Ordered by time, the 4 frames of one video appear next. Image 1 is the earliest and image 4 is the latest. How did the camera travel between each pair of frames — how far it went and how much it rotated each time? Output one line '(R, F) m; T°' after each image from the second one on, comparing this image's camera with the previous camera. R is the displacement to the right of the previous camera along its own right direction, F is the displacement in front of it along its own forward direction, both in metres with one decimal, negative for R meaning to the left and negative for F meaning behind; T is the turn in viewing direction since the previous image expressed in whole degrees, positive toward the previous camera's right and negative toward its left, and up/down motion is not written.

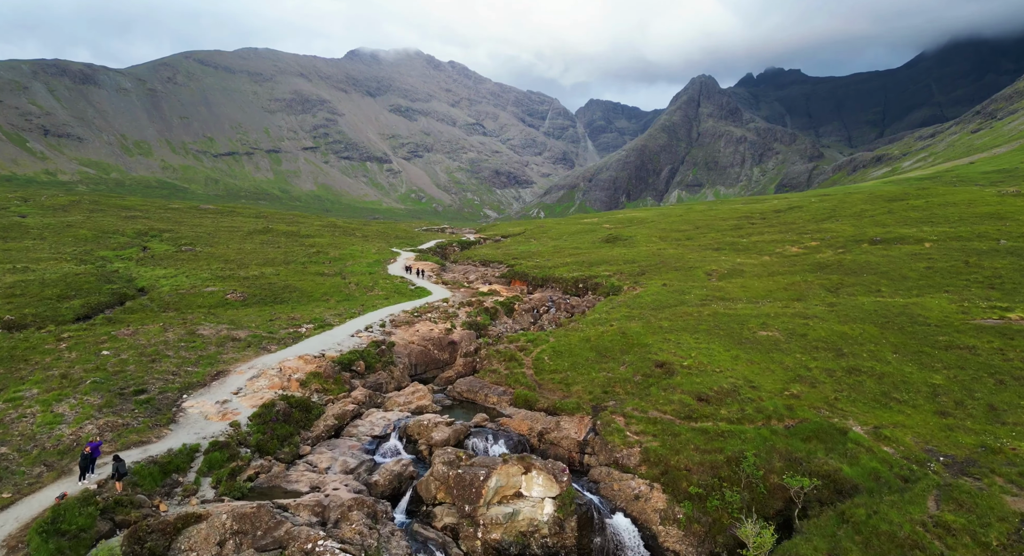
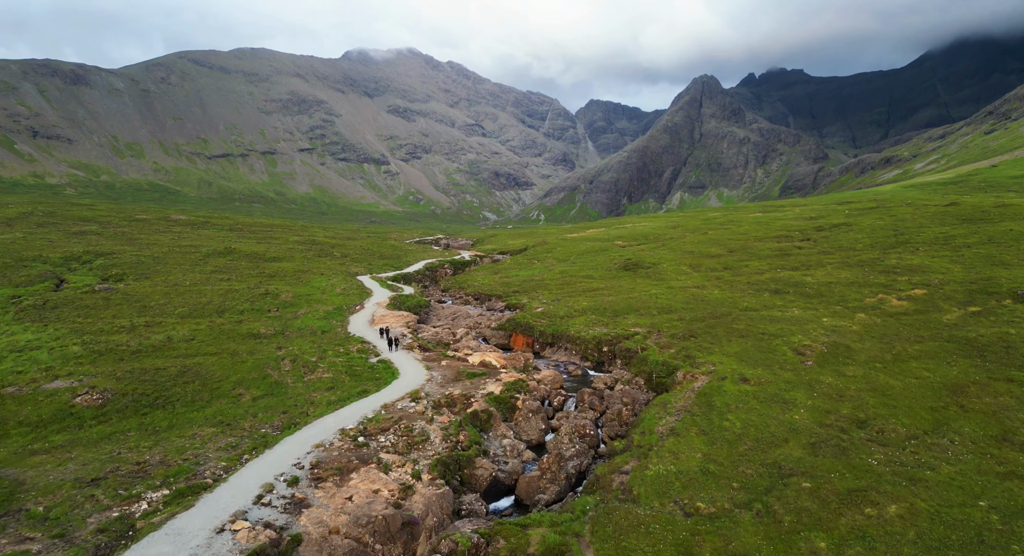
(-0.1, +22.7) m; 0°
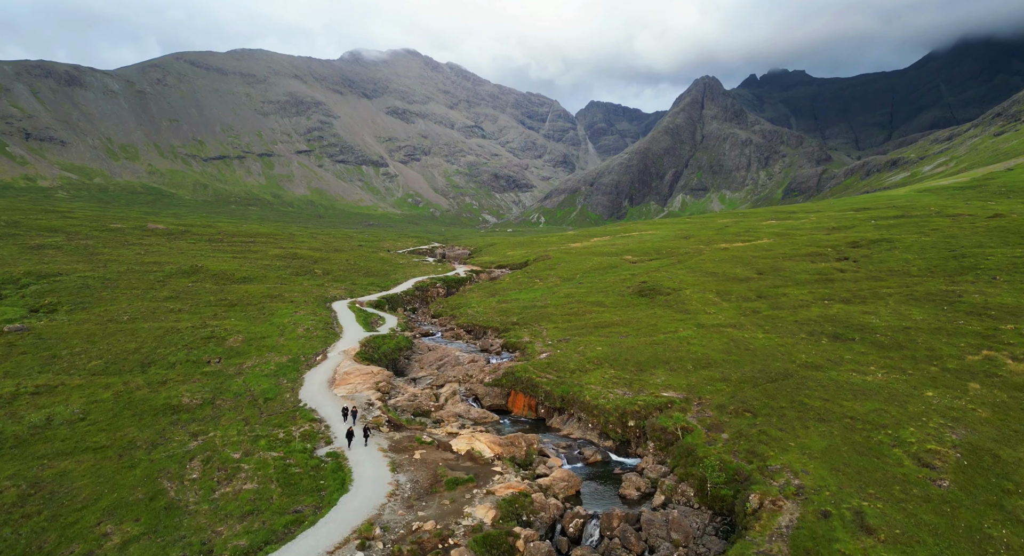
(+0.2, +15.2) m; 0°
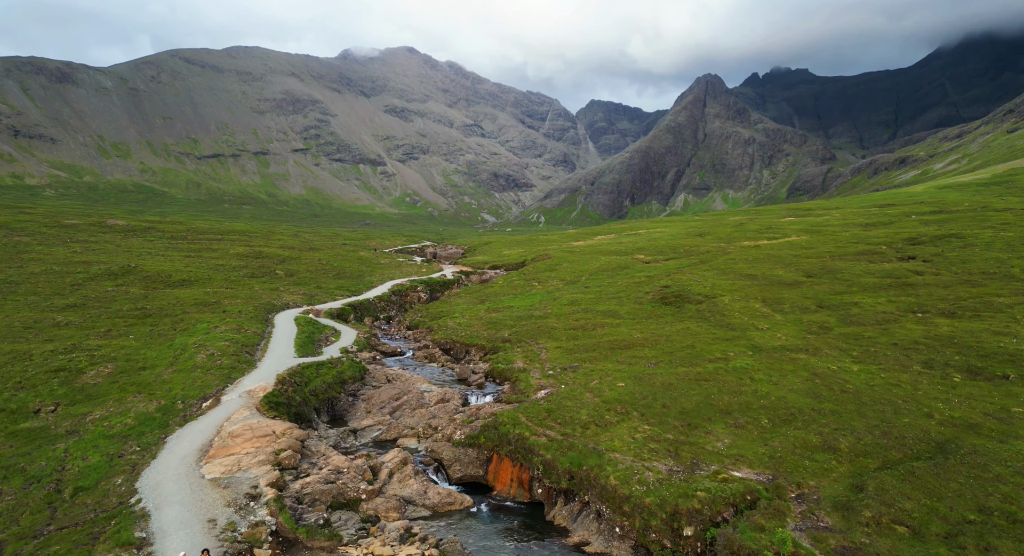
(+1.4, +20.8) m; 0°
